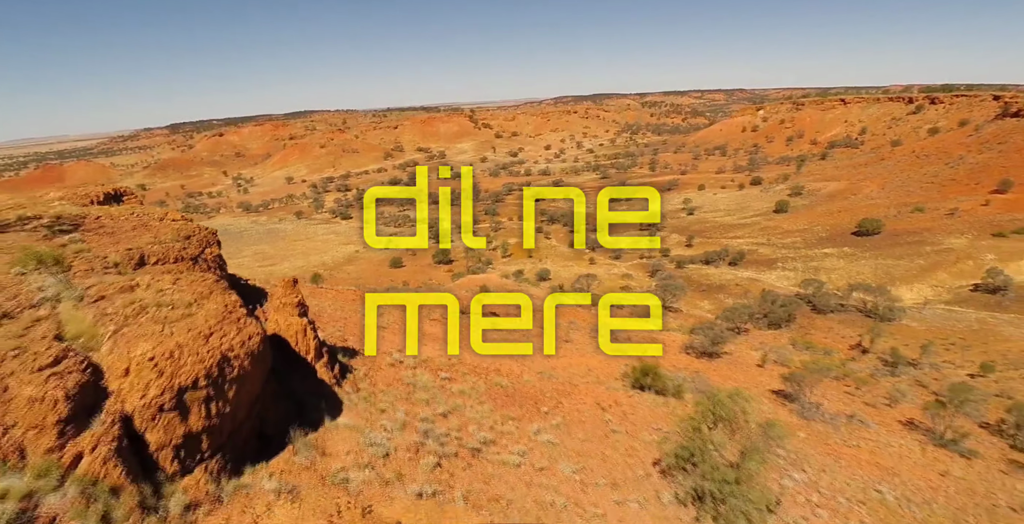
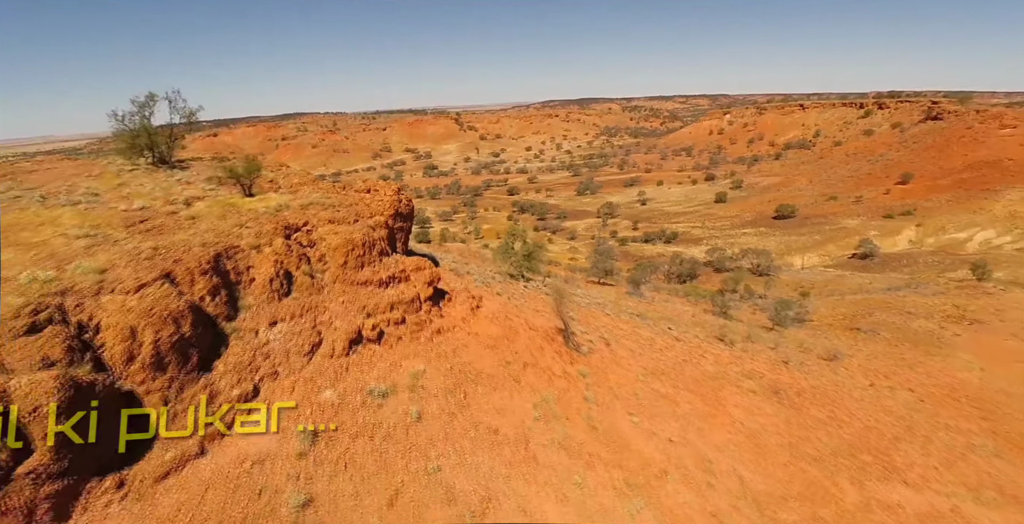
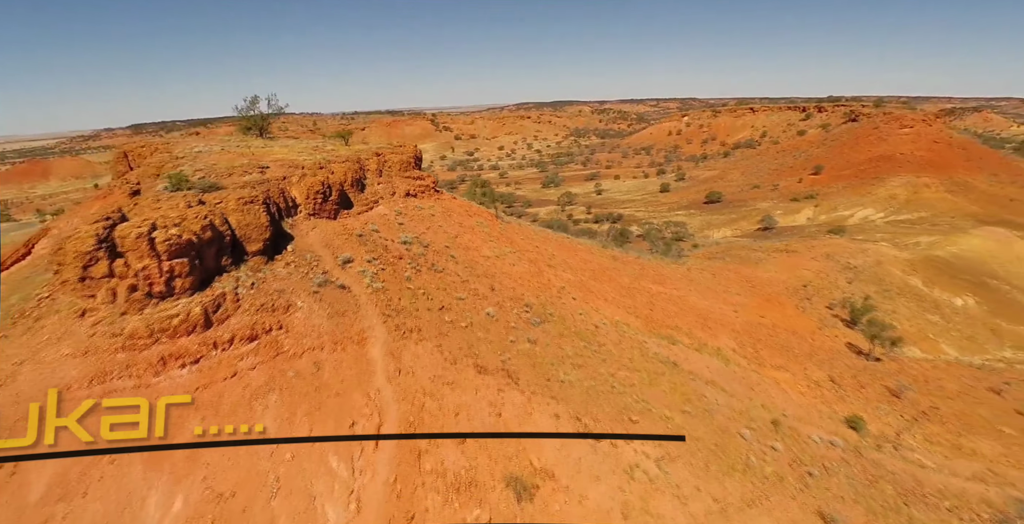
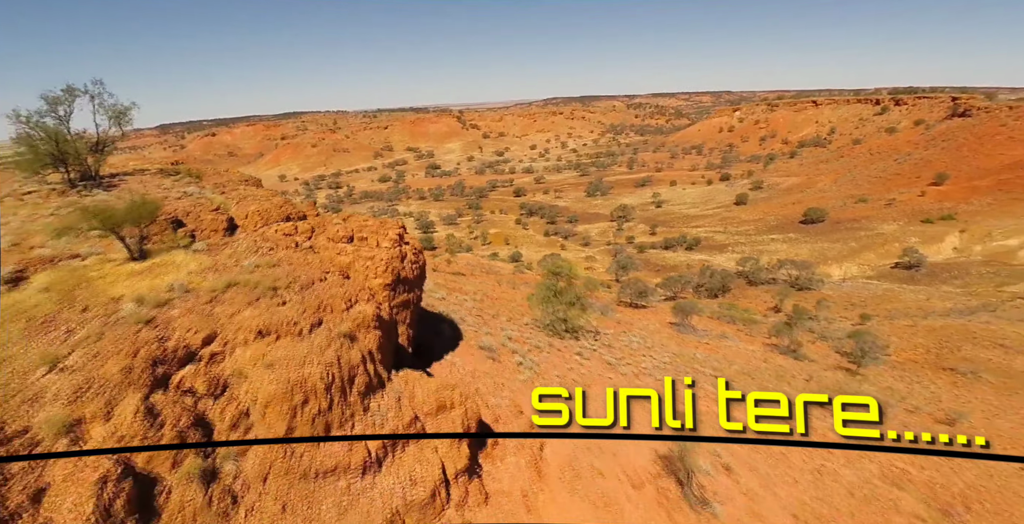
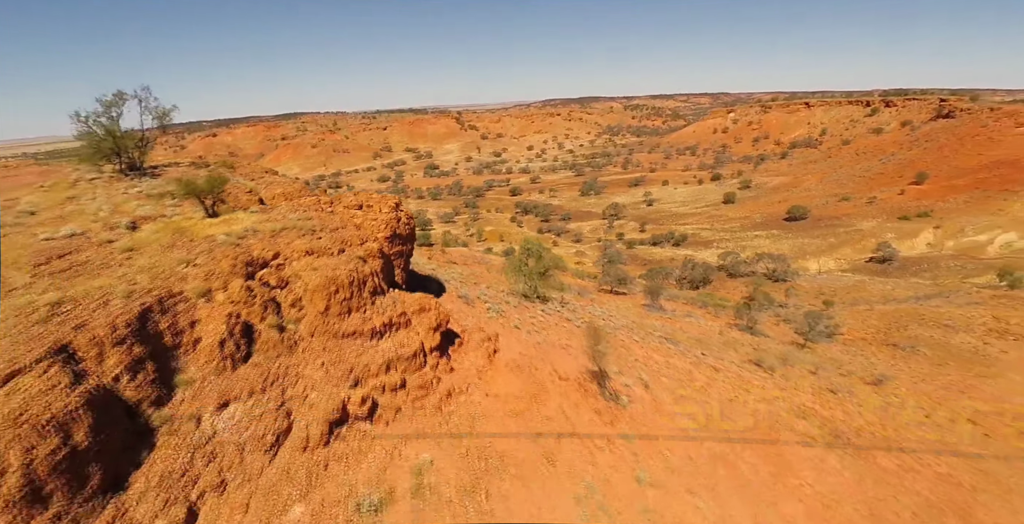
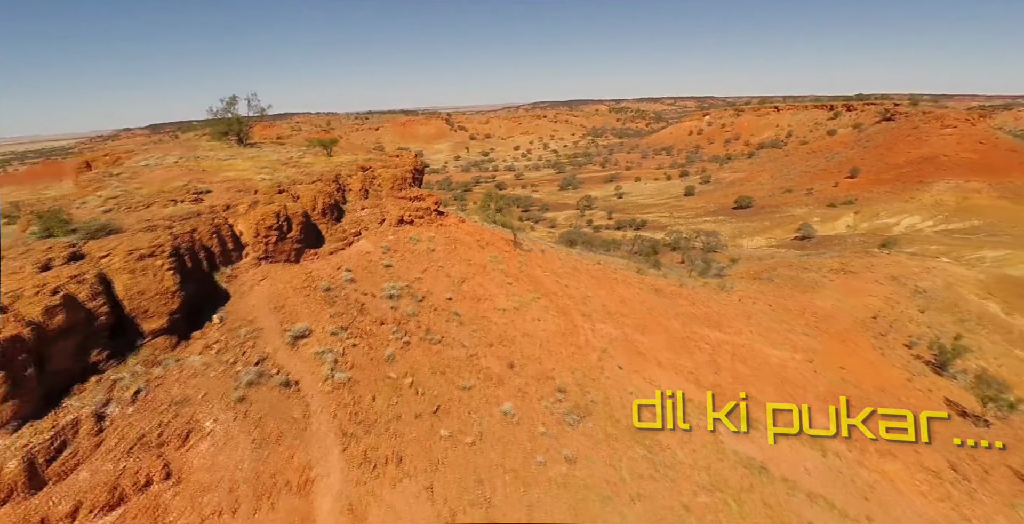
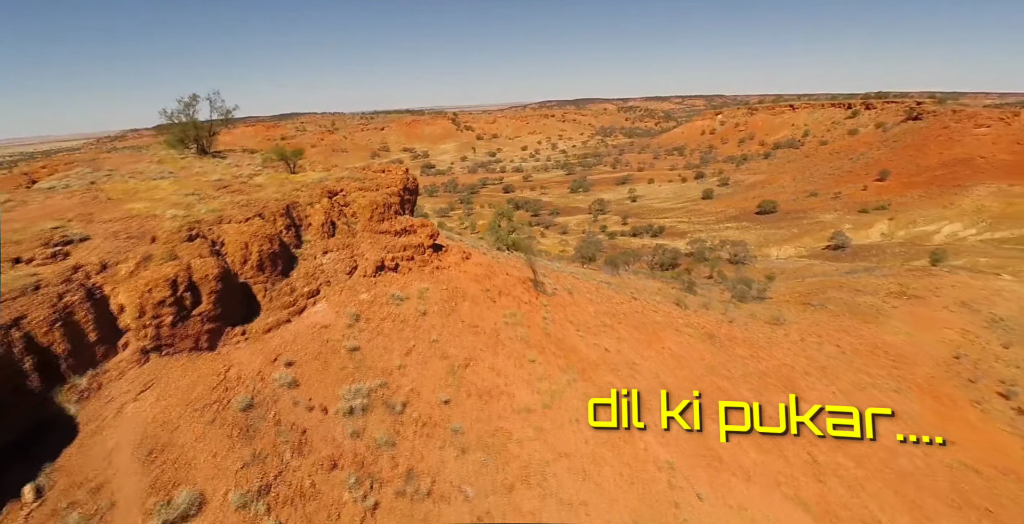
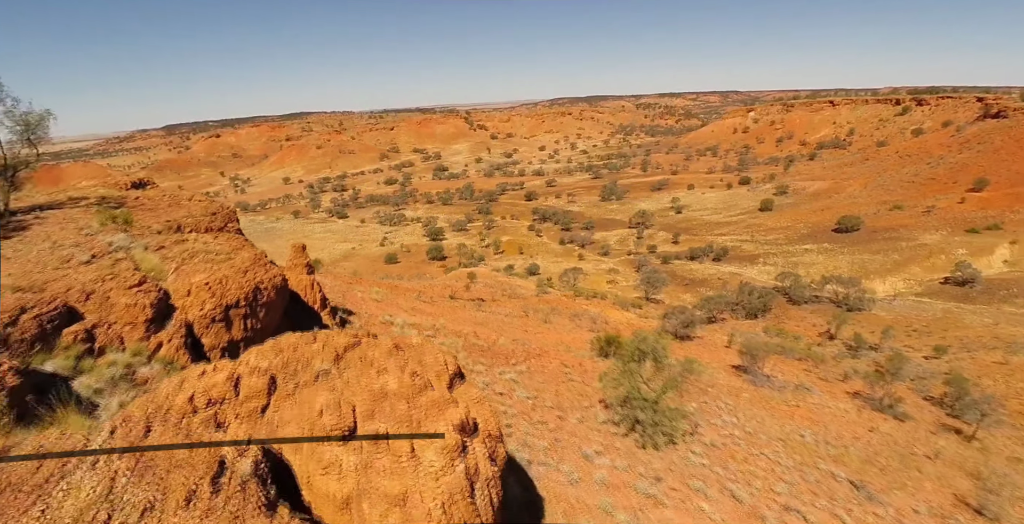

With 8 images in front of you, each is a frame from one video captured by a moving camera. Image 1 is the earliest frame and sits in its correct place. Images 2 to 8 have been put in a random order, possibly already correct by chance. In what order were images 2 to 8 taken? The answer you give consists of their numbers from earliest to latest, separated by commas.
8, 4, 5, 2, 7, 6, 3
